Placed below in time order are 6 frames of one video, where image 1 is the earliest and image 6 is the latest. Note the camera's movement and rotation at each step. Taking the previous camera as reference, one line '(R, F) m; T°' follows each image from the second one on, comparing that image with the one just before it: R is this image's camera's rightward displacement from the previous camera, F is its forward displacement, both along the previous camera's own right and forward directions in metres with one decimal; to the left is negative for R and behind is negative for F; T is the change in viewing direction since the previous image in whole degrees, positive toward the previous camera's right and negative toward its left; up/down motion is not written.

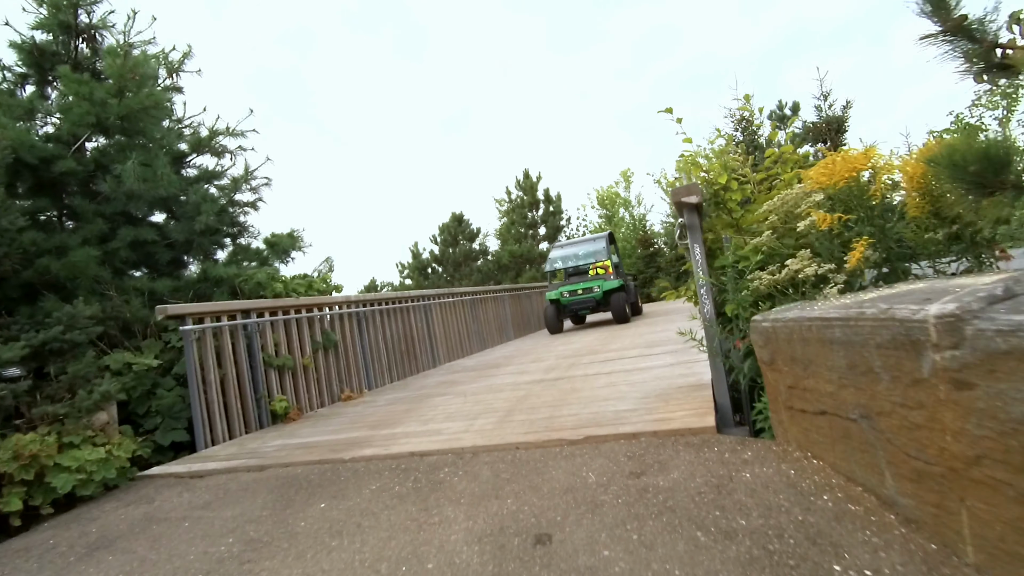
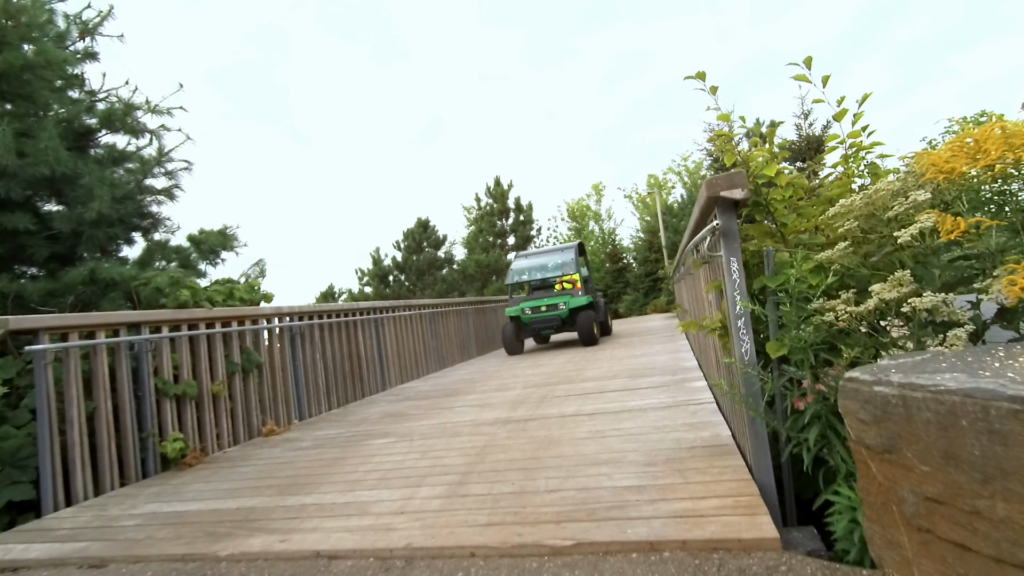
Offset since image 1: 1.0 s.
(0.0, +0.8) m; +4°
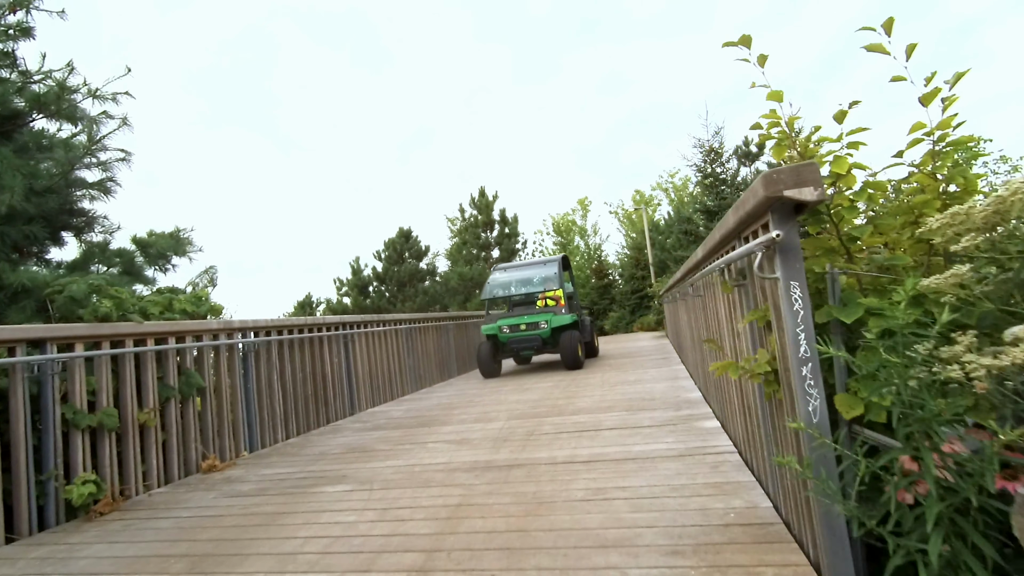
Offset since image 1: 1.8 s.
(0.0, +0.5) m; +2°
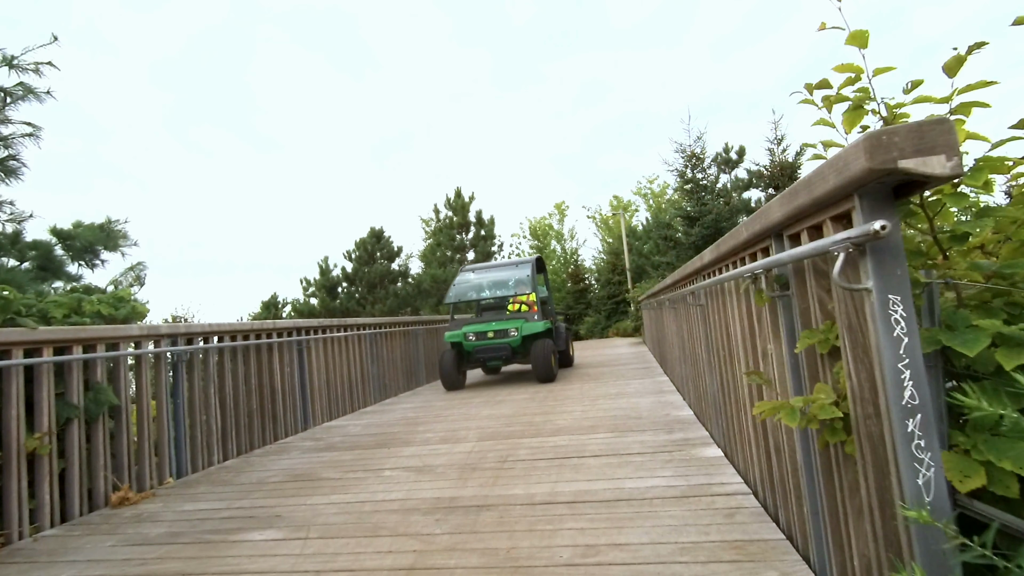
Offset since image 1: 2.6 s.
(0.0, +0.5) m; +3°
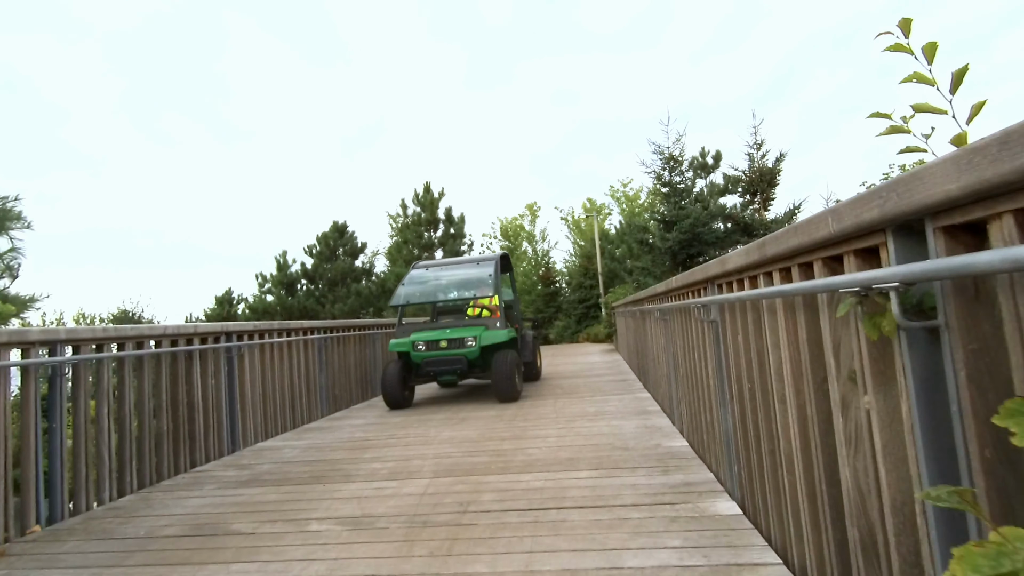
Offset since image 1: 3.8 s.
(0.0, +0.6) m; +3°
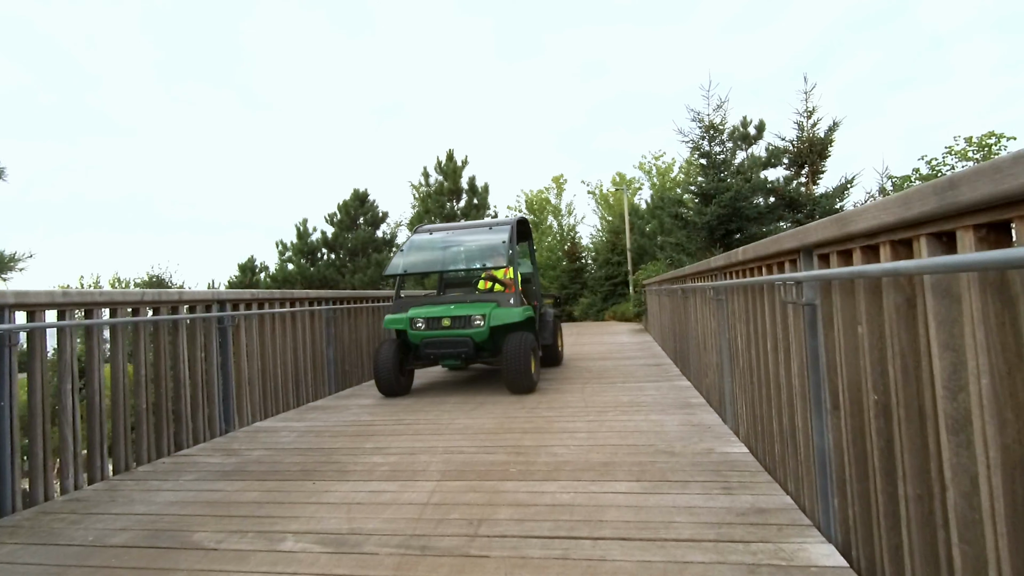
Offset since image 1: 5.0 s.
(0.0, +0.6) m; -3°
